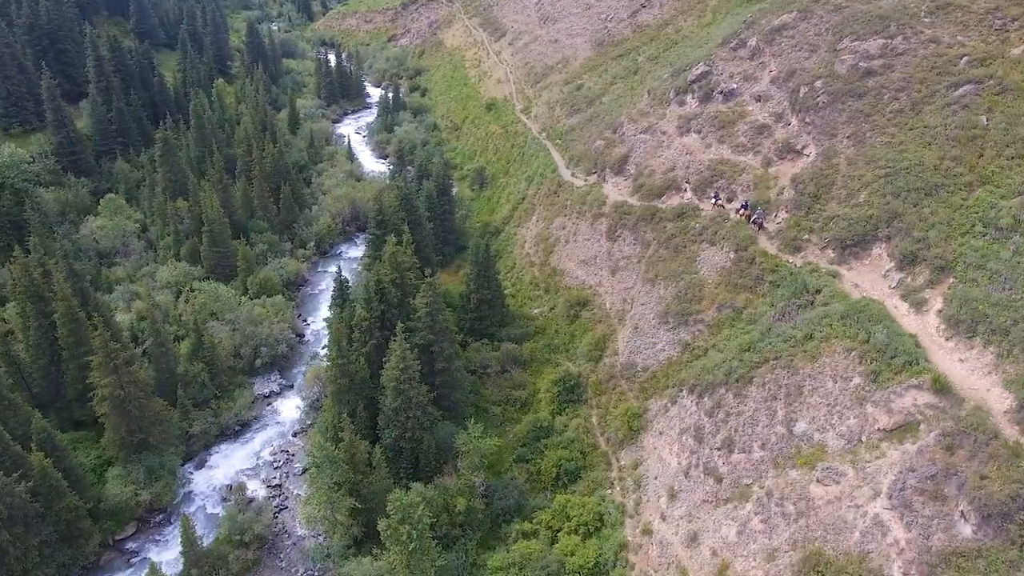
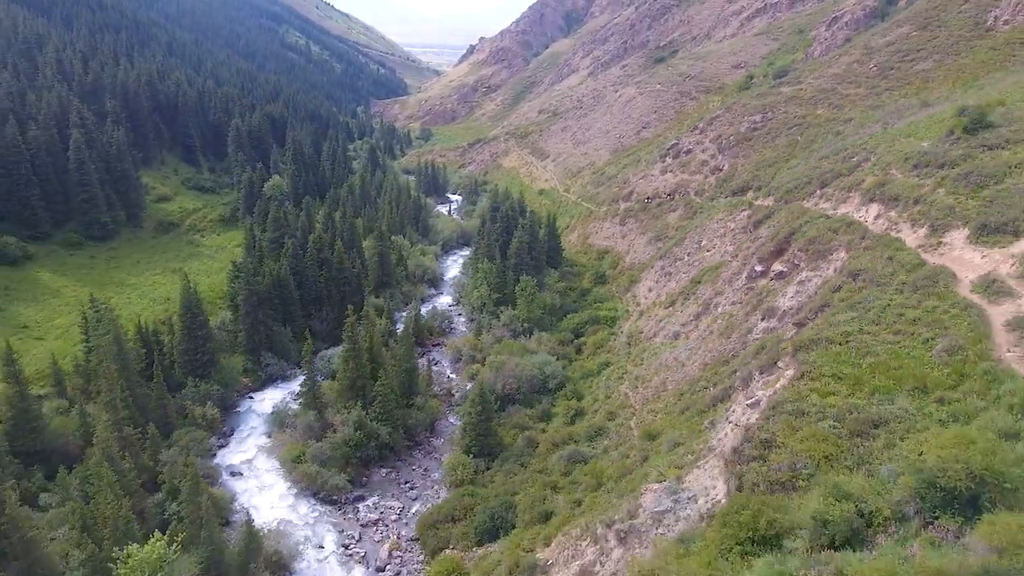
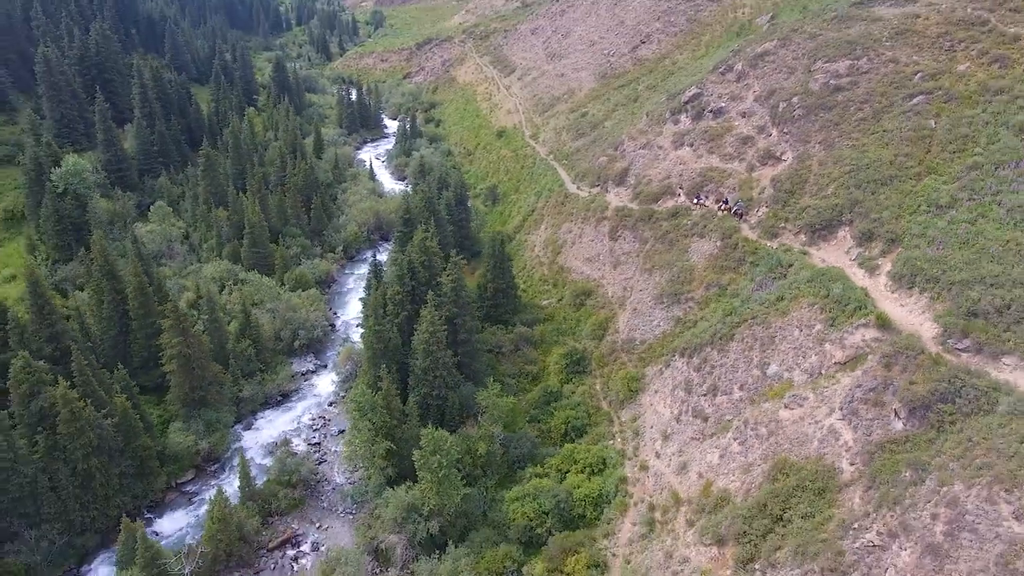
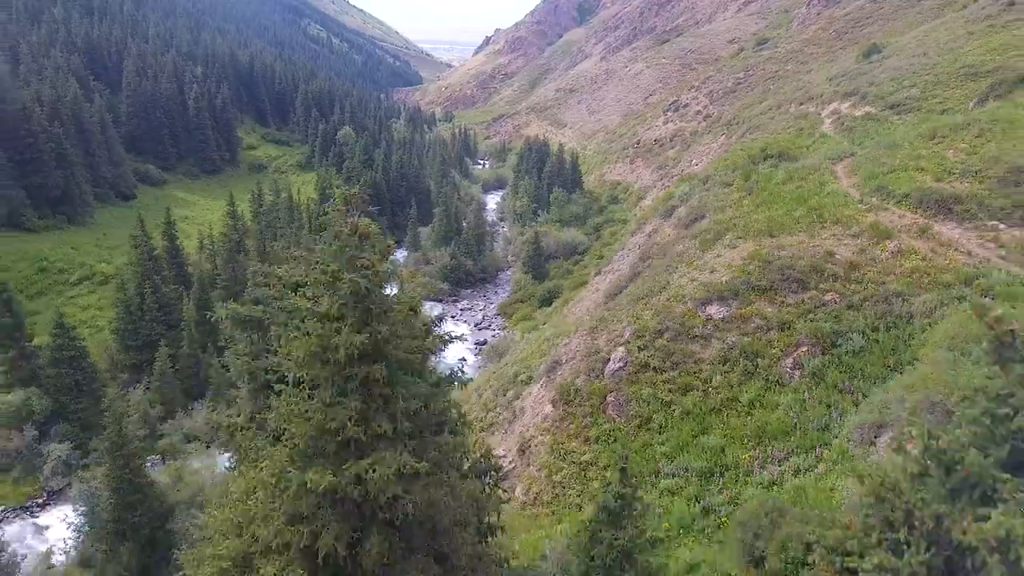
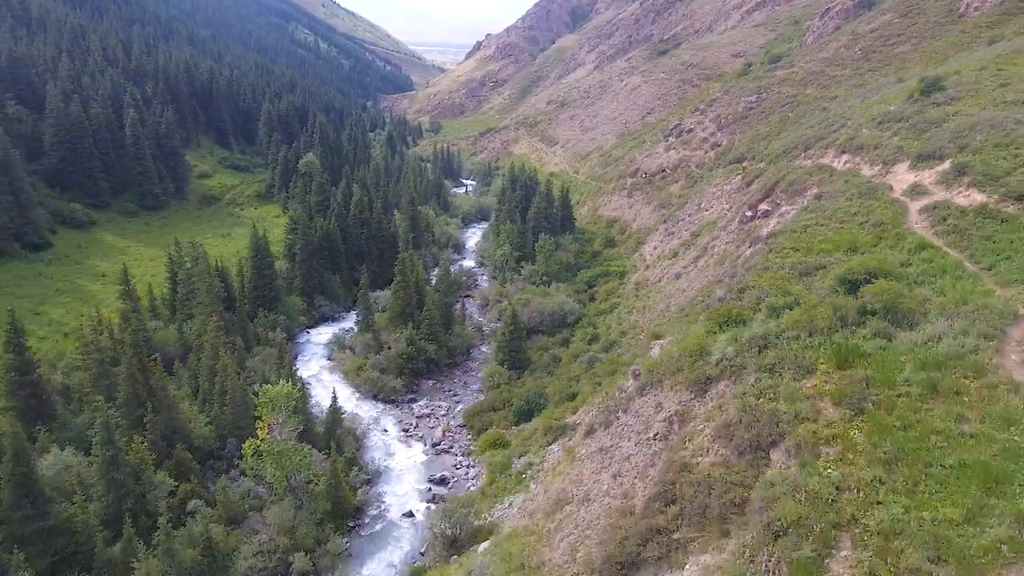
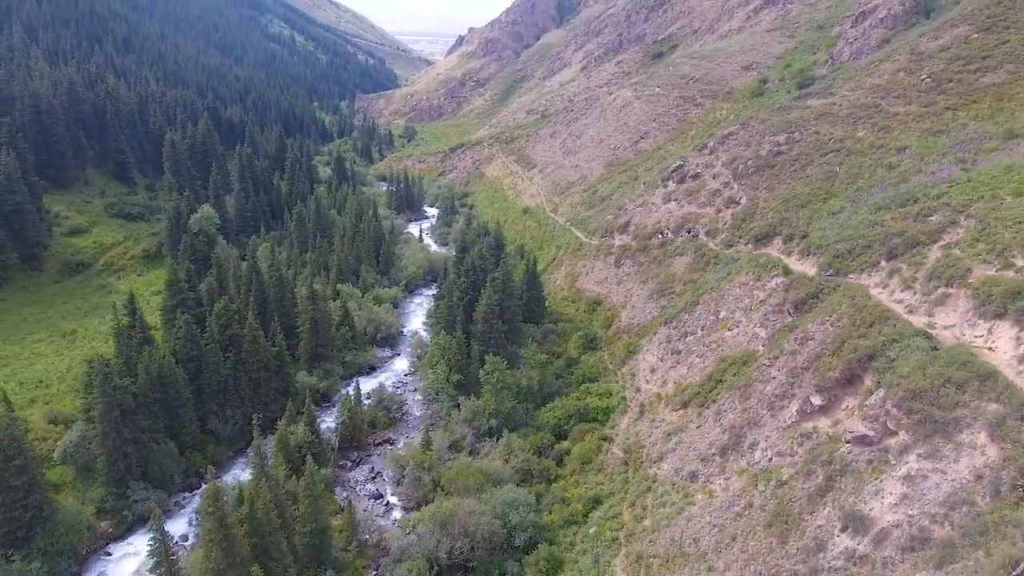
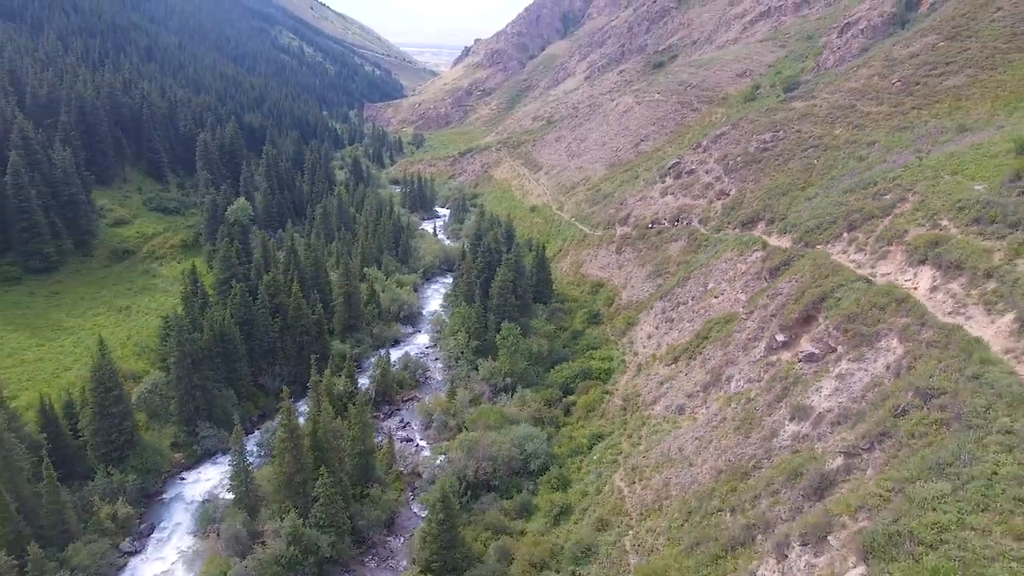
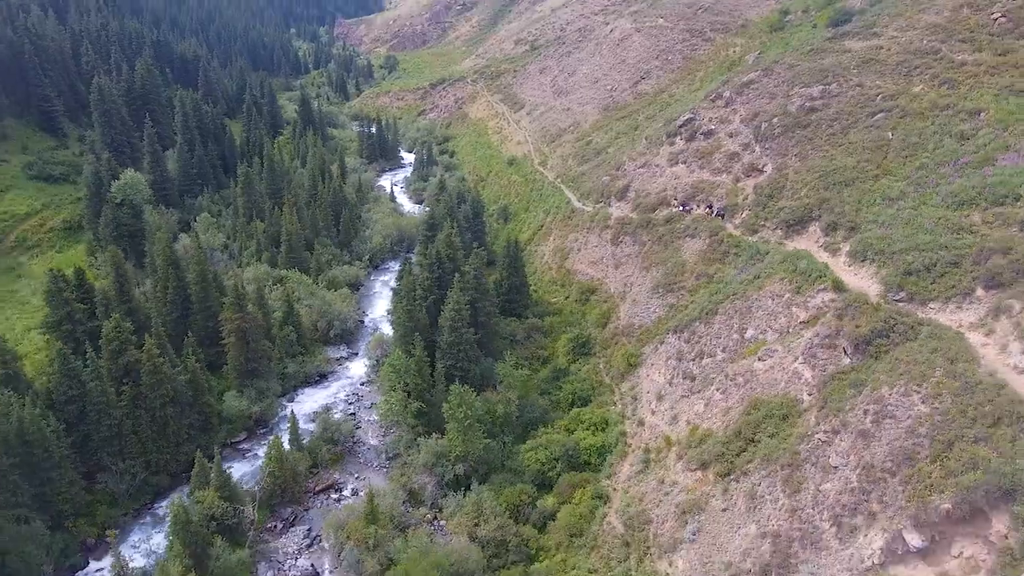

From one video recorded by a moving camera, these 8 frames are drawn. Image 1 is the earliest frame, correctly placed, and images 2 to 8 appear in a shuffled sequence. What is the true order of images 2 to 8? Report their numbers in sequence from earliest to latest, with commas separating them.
3, 8, 6, 7, 2, 5, 4
